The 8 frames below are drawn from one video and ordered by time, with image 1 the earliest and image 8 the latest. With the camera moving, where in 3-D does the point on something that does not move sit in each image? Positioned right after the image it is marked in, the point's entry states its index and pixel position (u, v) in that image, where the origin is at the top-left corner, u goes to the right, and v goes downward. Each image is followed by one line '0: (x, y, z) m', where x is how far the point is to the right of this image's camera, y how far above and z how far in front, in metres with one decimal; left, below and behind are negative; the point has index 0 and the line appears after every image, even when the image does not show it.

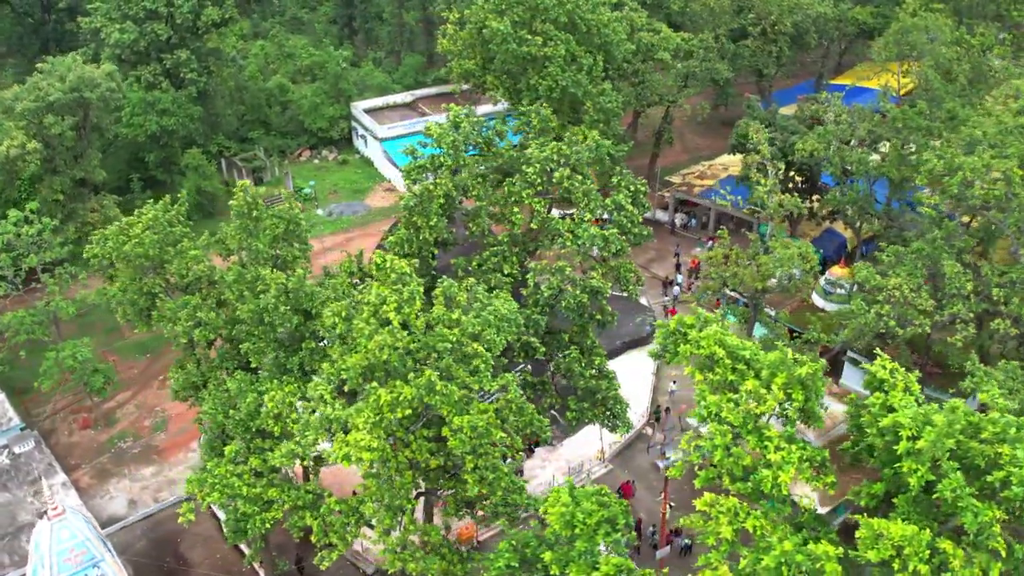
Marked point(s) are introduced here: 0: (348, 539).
0: (-3.2, -4.9, +17.0) m
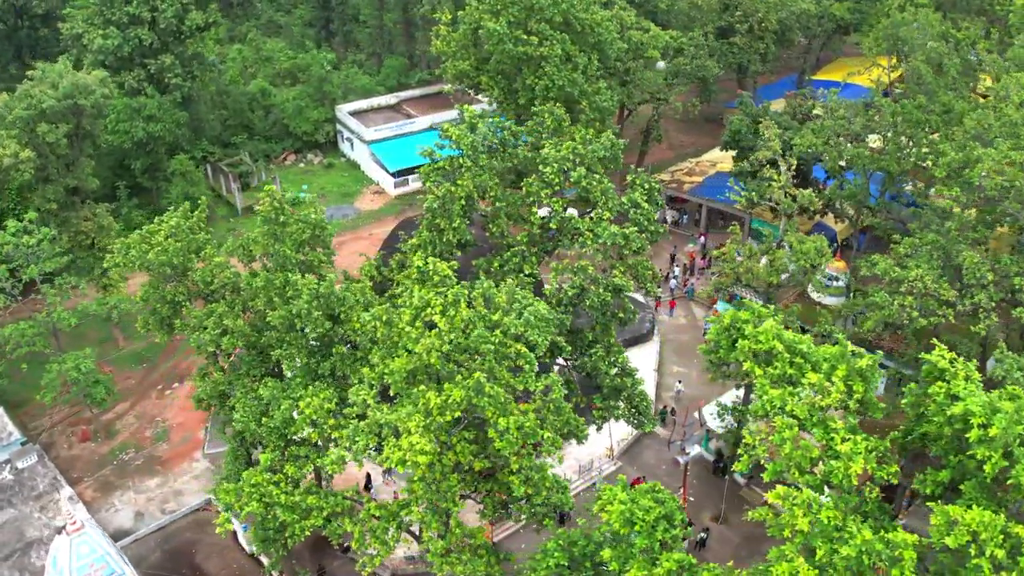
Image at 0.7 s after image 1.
0: (-2.4, -5.0, +16.9) m
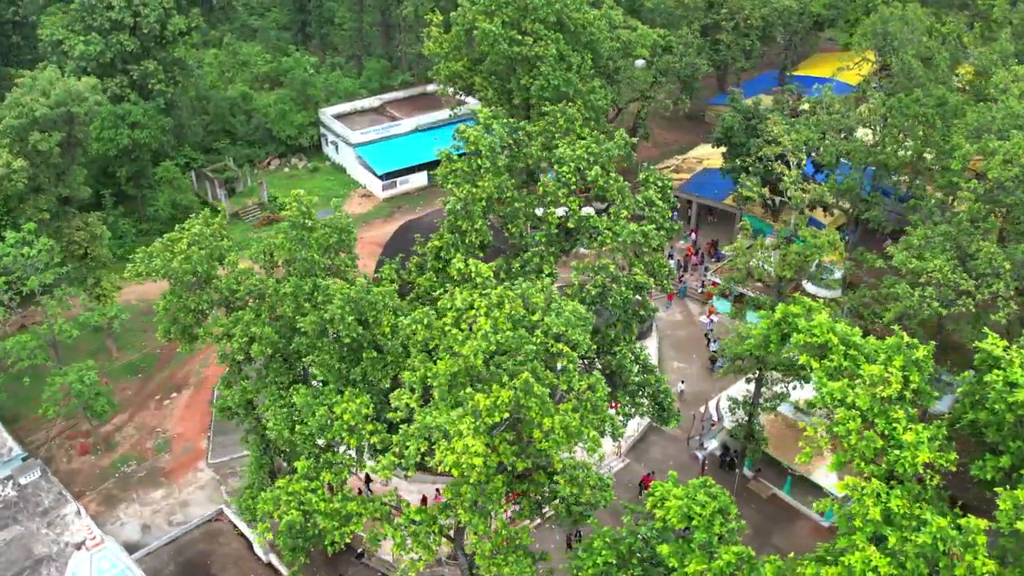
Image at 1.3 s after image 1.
0: (-1.5, -5.0, +16.8) m
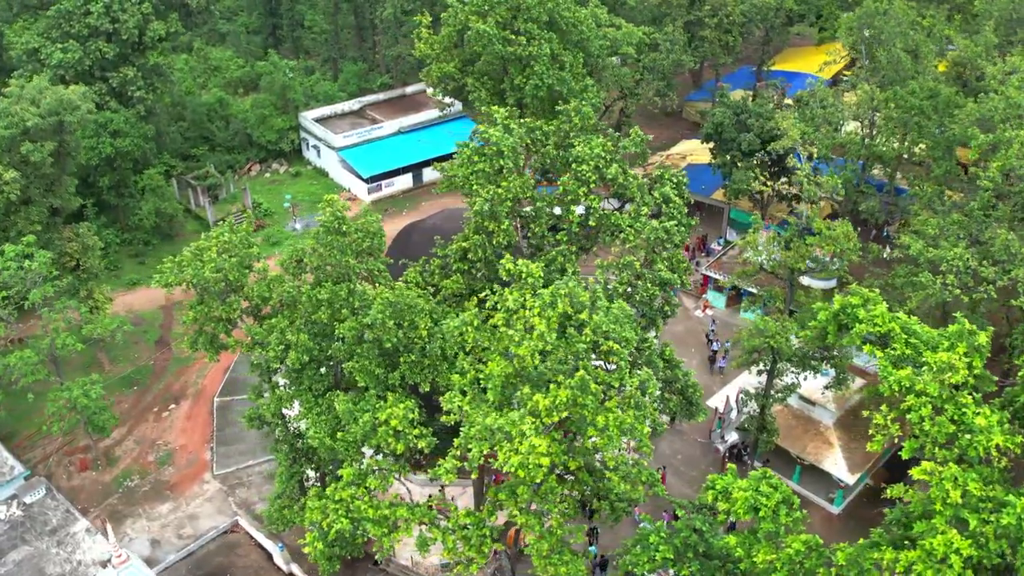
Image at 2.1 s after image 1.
0: (-0.5, -5.0, +16.8) m
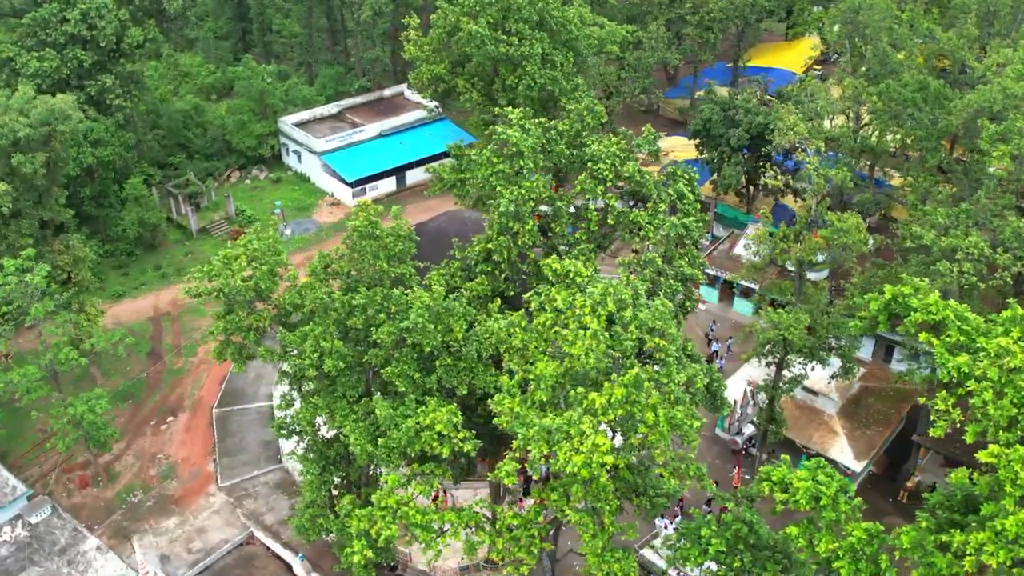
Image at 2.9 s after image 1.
0: (+0.4, -5.0, +16.8) m
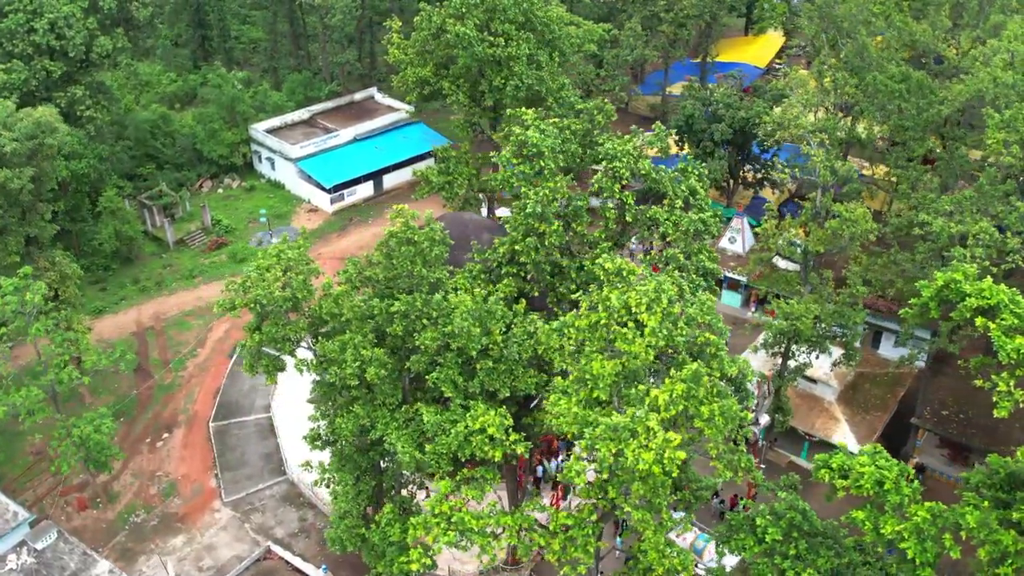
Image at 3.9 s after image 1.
0: (+1.5, -5.0, +16.8) m
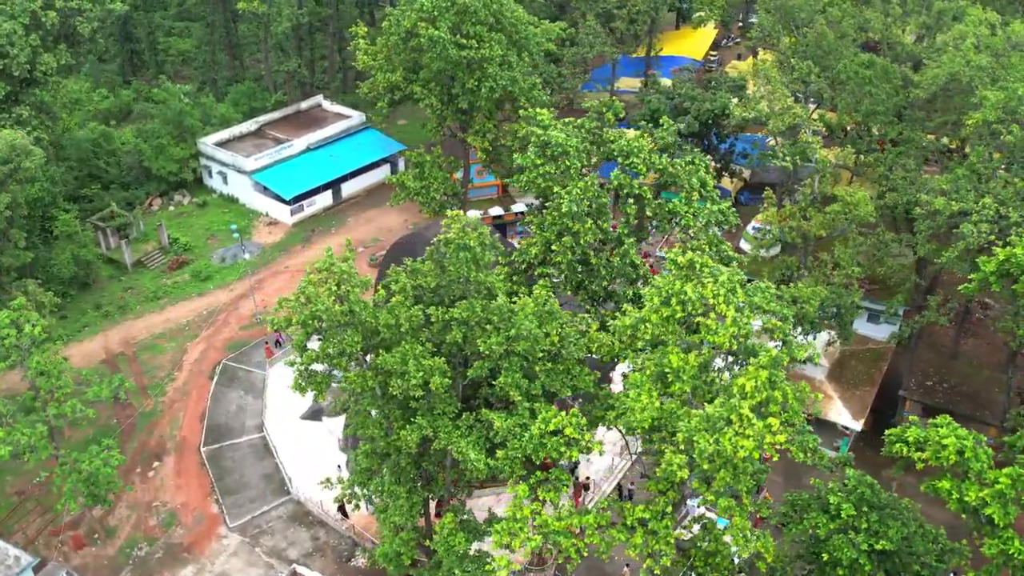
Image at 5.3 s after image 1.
0: (+3.1, -4.9, +17.0) m
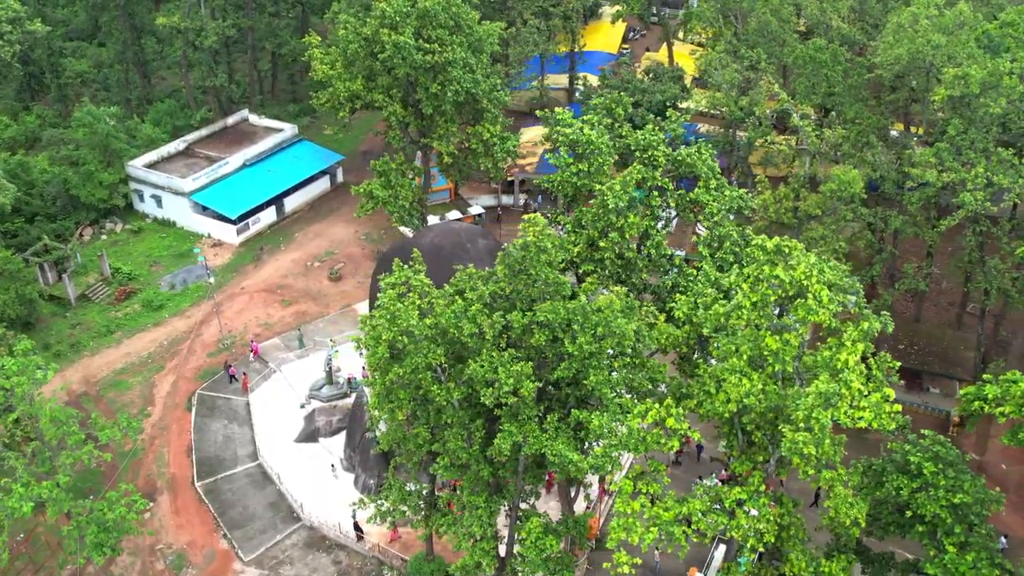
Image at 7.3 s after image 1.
0: (+5.2, -4.6, +17.6) m
